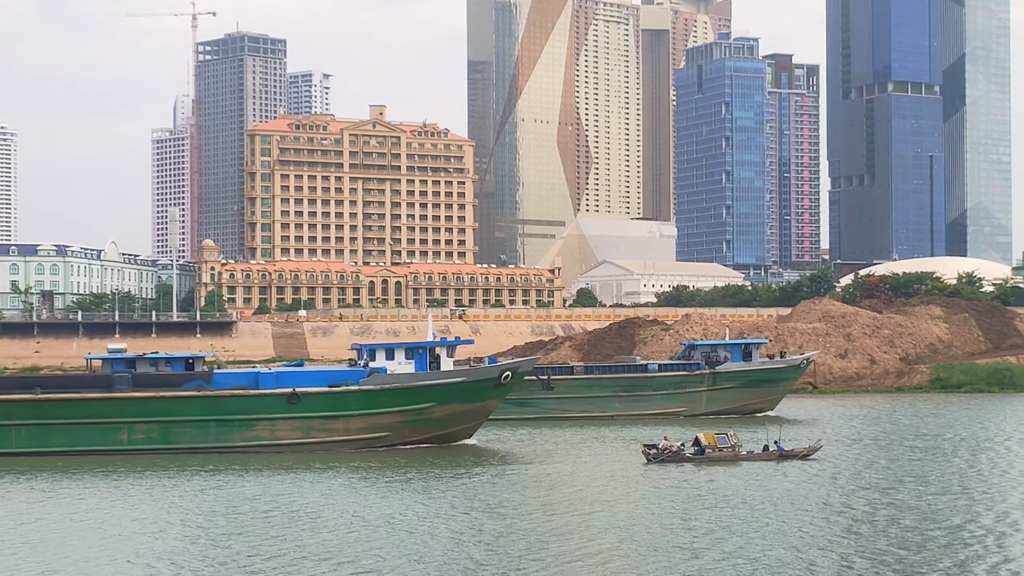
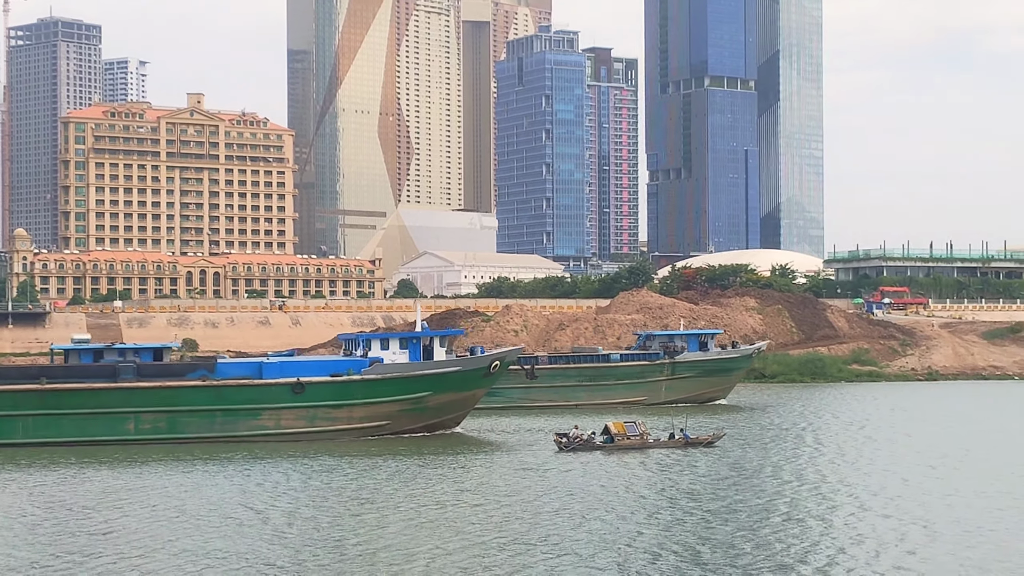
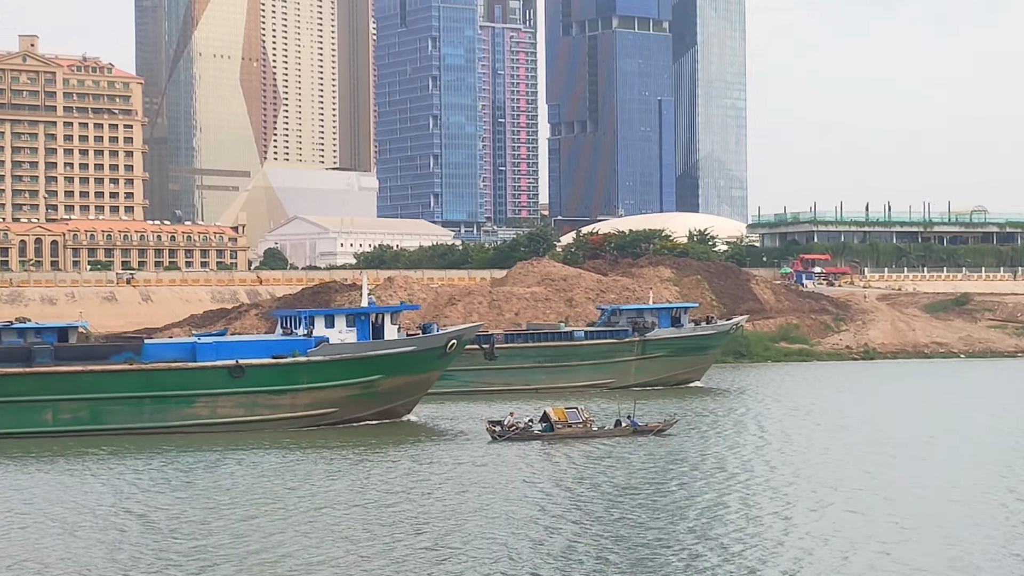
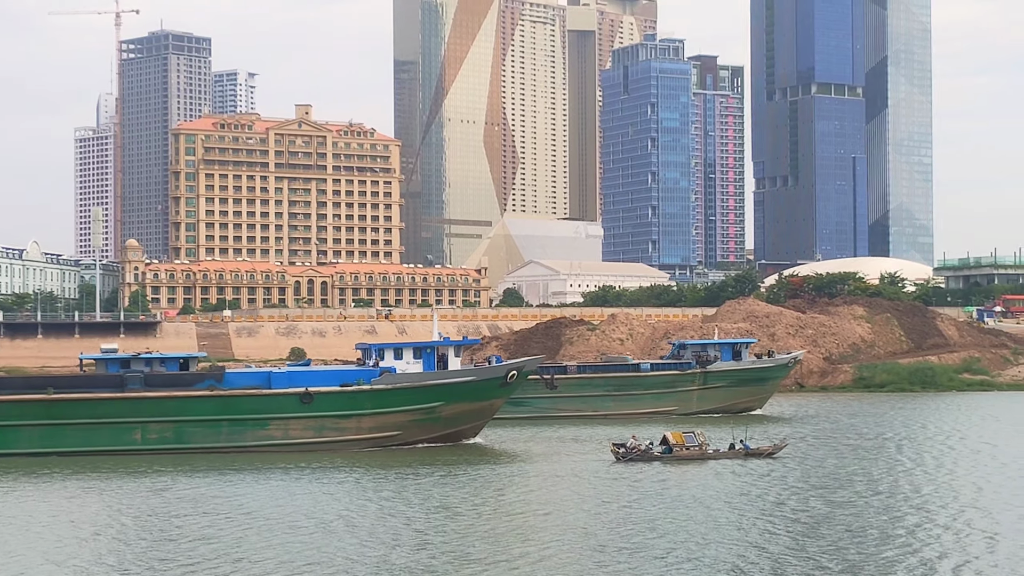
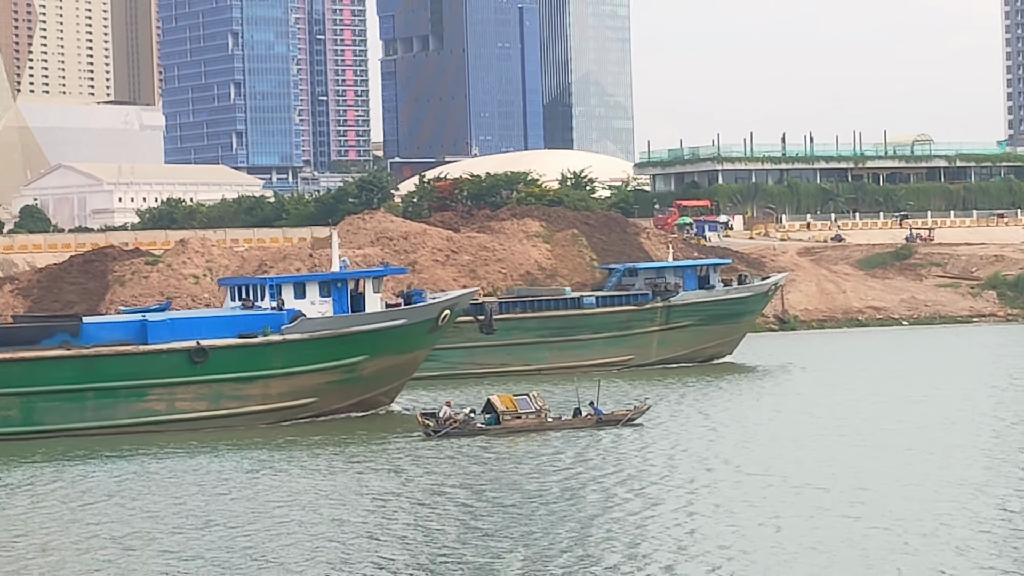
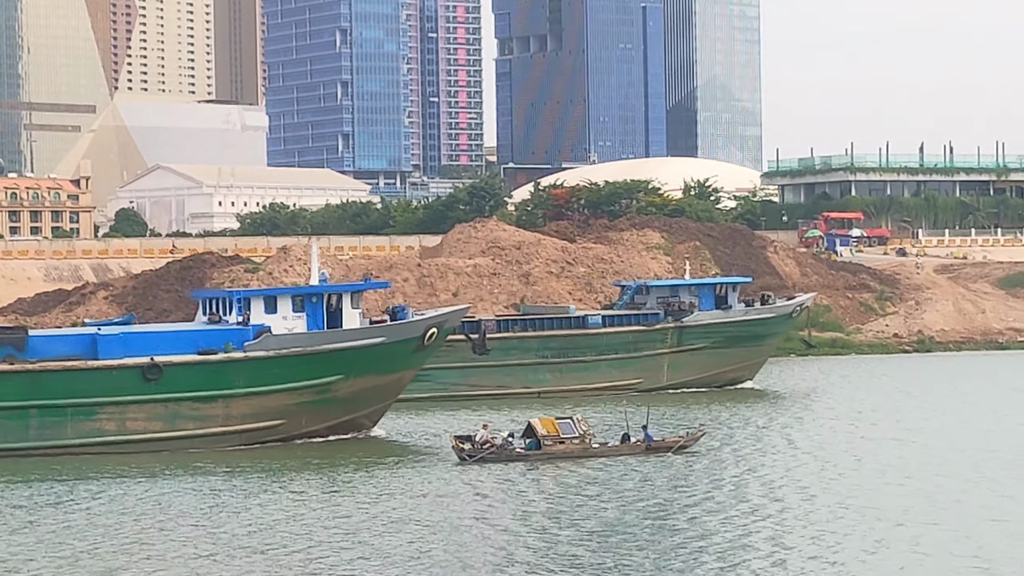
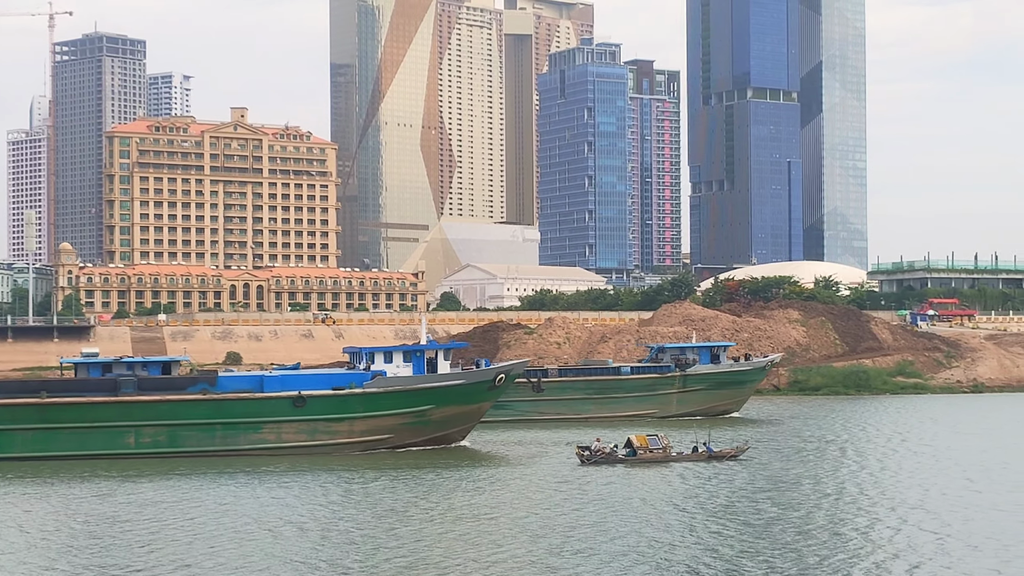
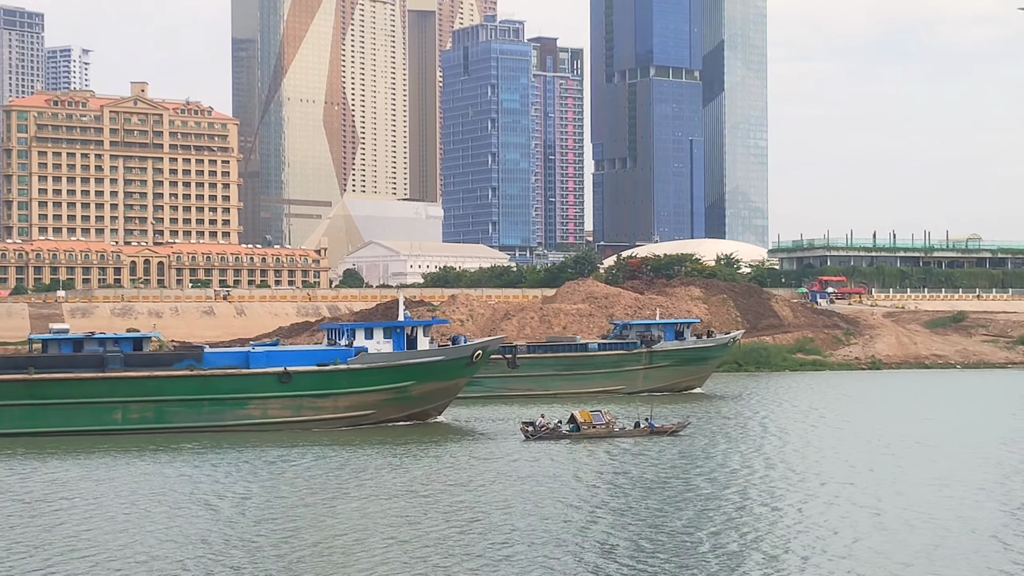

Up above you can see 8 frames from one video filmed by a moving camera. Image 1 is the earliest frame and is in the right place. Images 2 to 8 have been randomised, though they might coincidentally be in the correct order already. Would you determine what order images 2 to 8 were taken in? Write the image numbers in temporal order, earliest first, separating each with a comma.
4, 7, 2, 8, 3, 6, 5
